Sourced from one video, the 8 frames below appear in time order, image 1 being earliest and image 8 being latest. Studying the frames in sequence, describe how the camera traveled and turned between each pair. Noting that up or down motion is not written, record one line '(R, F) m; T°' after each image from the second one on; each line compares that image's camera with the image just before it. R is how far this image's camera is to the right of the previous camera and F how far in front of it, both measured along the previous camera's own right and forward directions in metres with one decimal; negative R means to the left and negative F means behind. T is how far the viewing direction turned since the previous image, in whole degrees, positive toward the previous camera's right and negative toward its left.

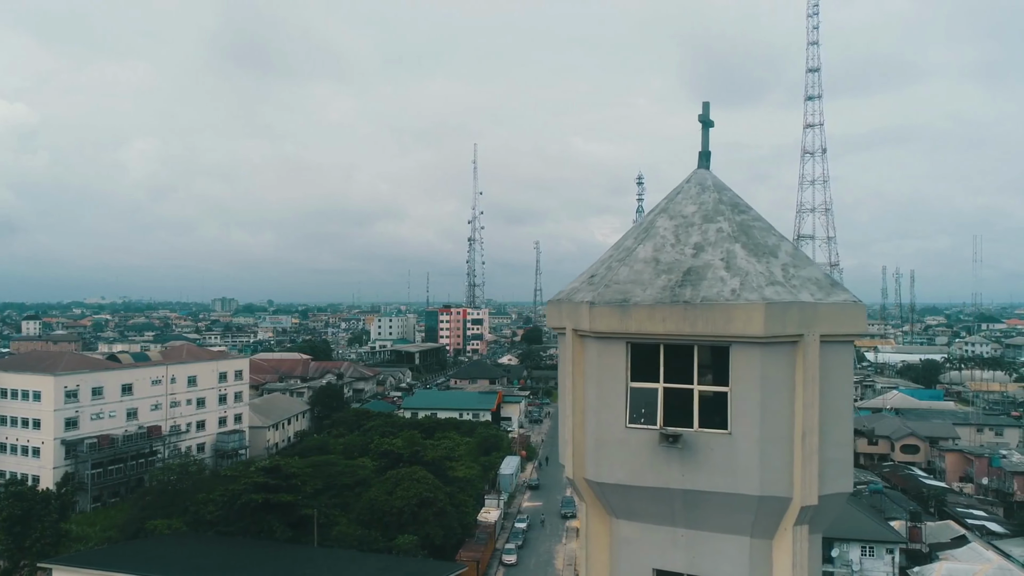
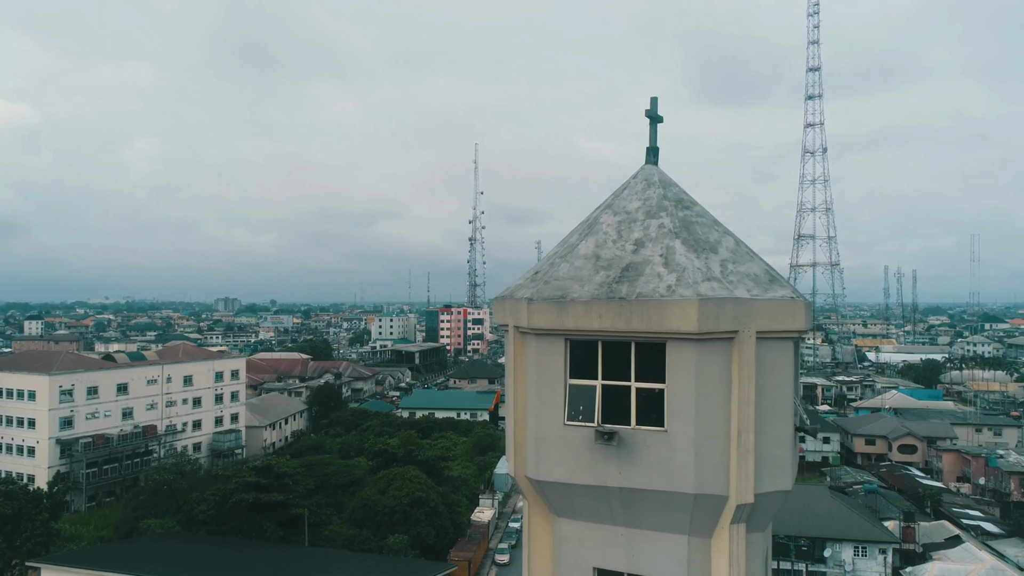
(+0.3, 0.0) m; 0°
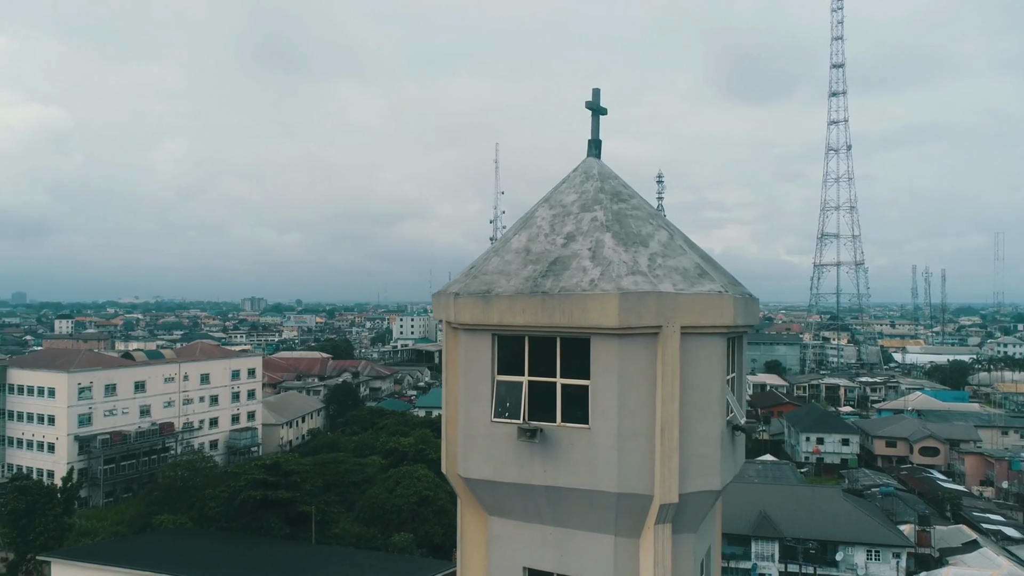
(+0.4, +0.1) m; -2°
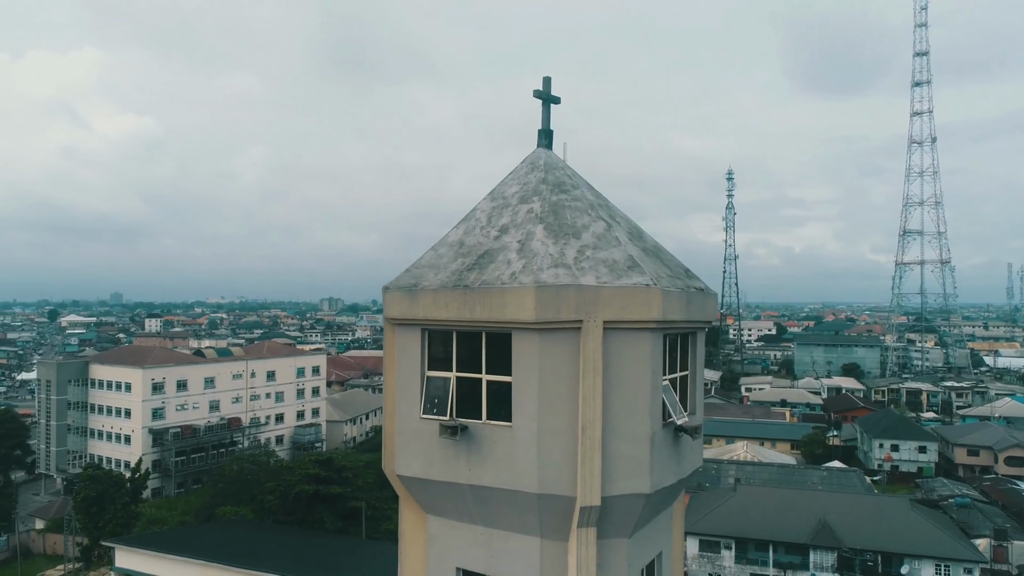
(+0.5, +0.1) m; -6°
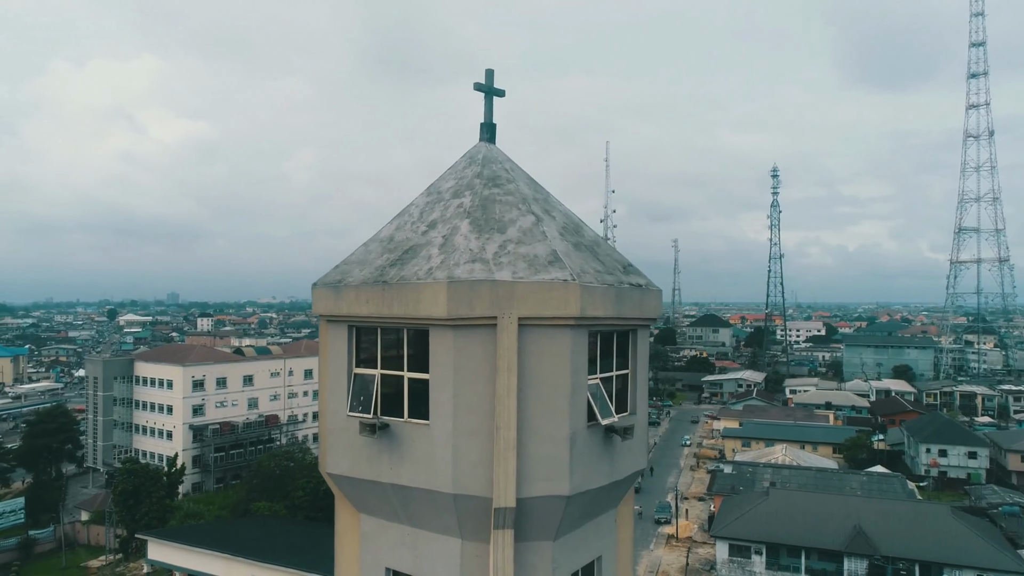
(+0.4, +0.1) m; -4°
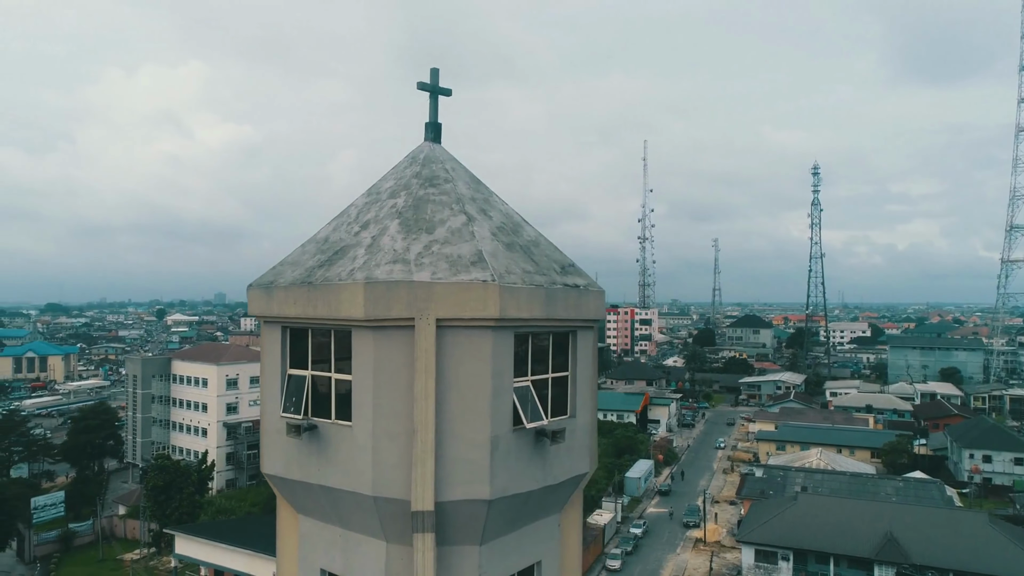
(+0.4, 0.0) m; -3°
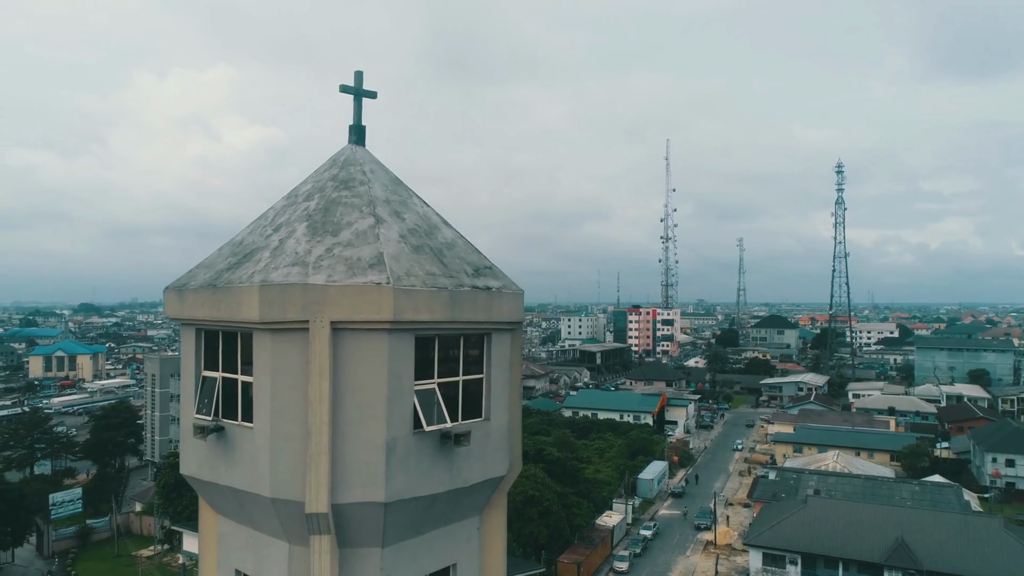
(+0.4, 0.0) m; -2°
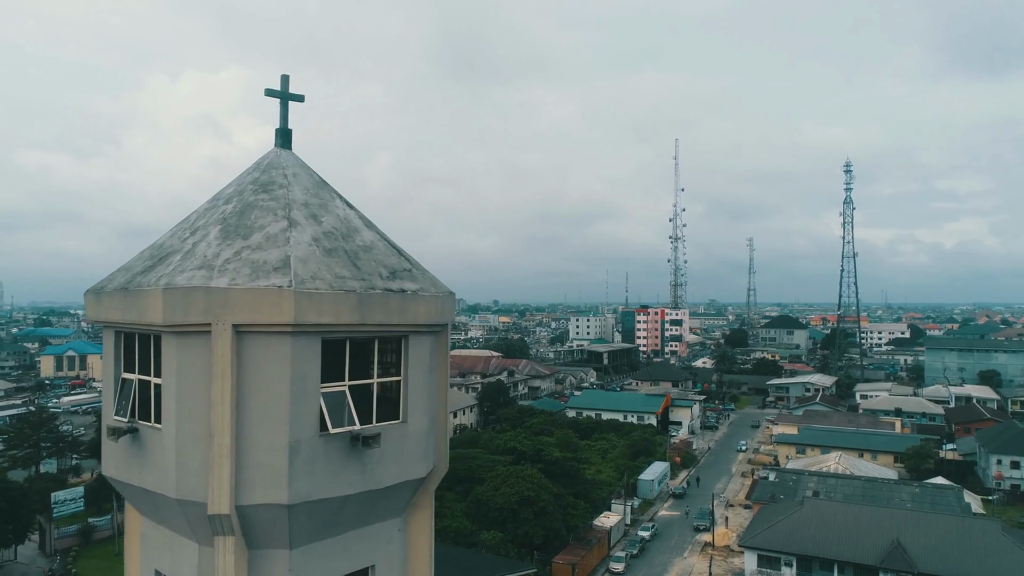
(+0.4, 0.0) m; -1°
